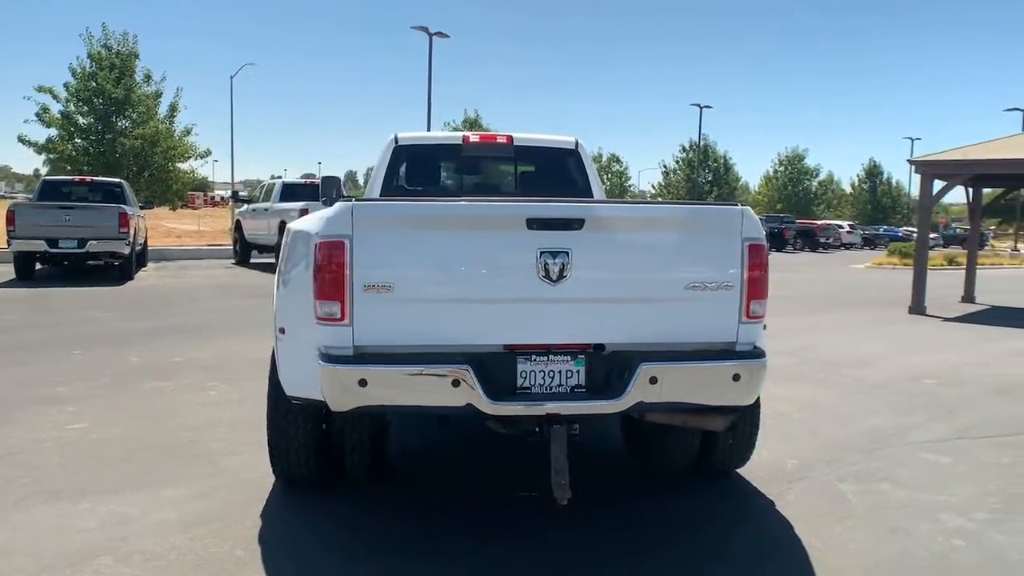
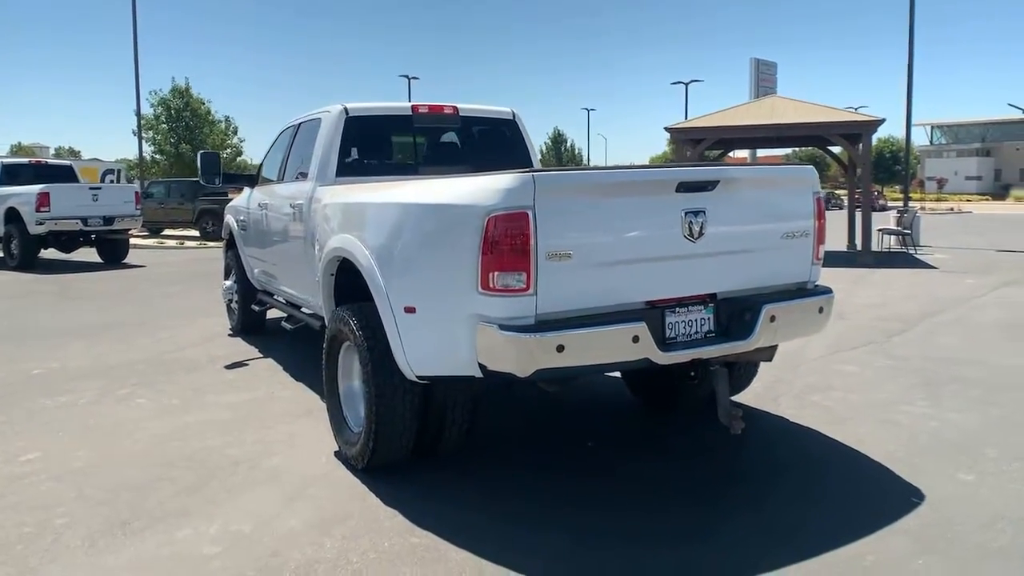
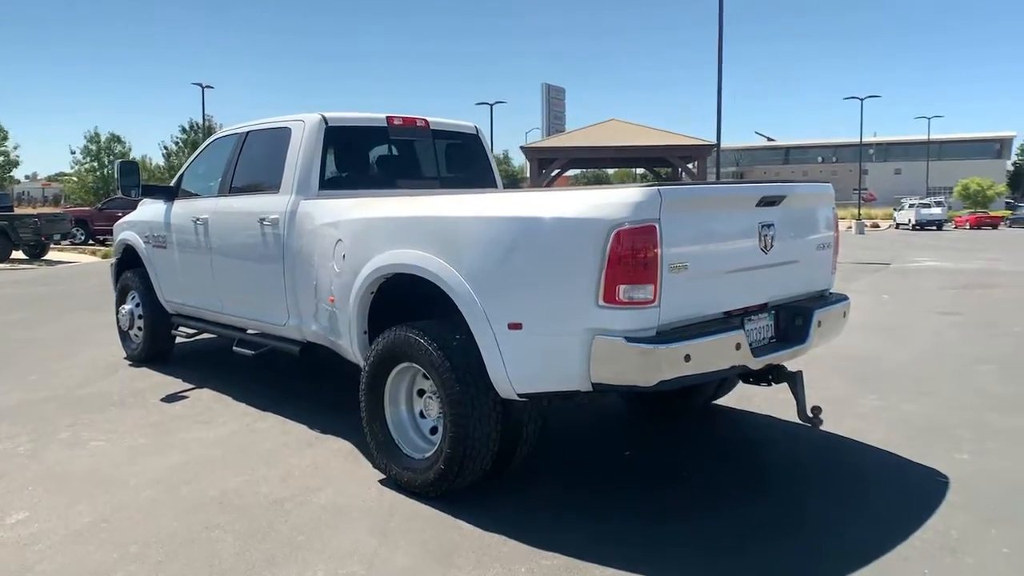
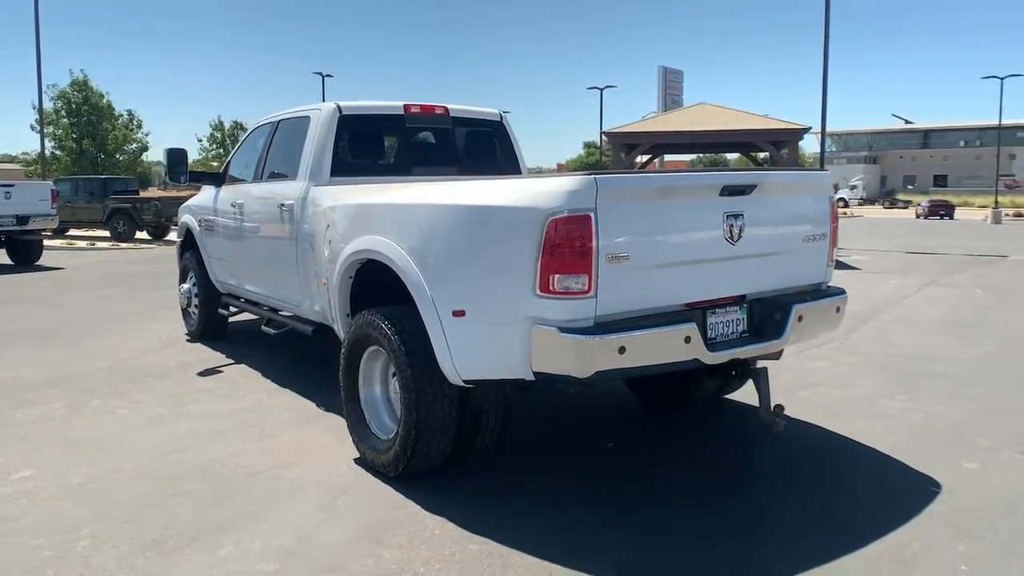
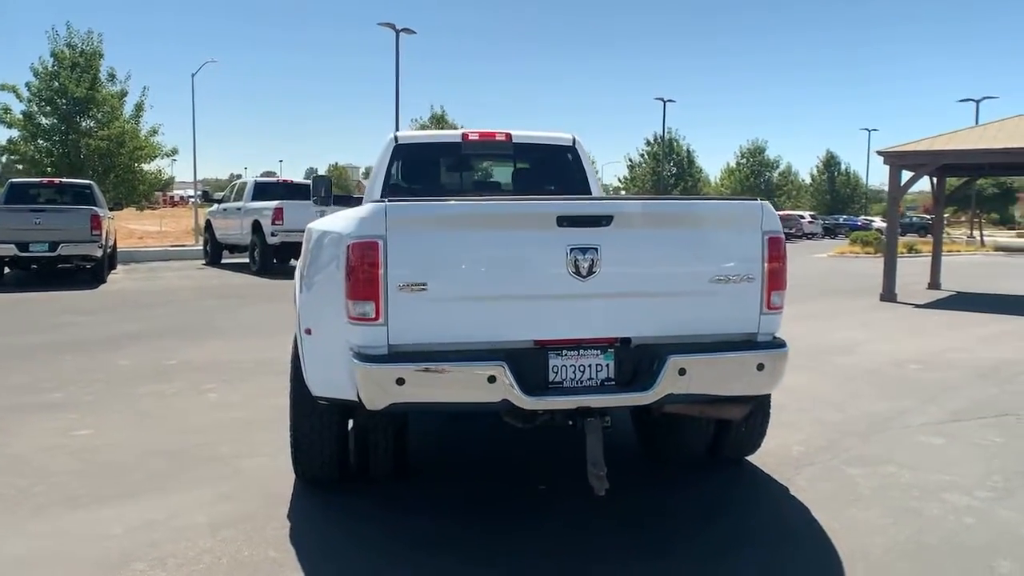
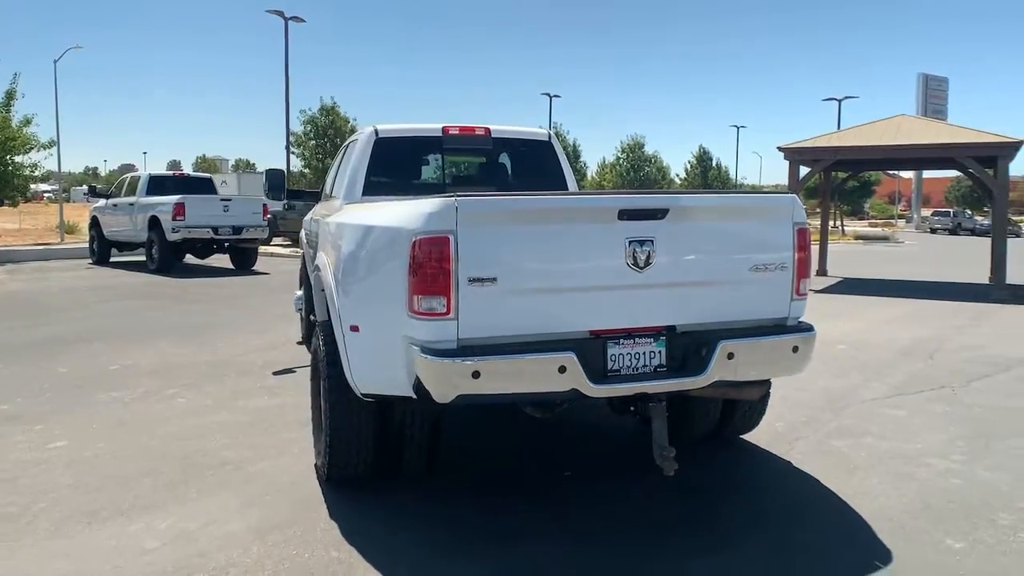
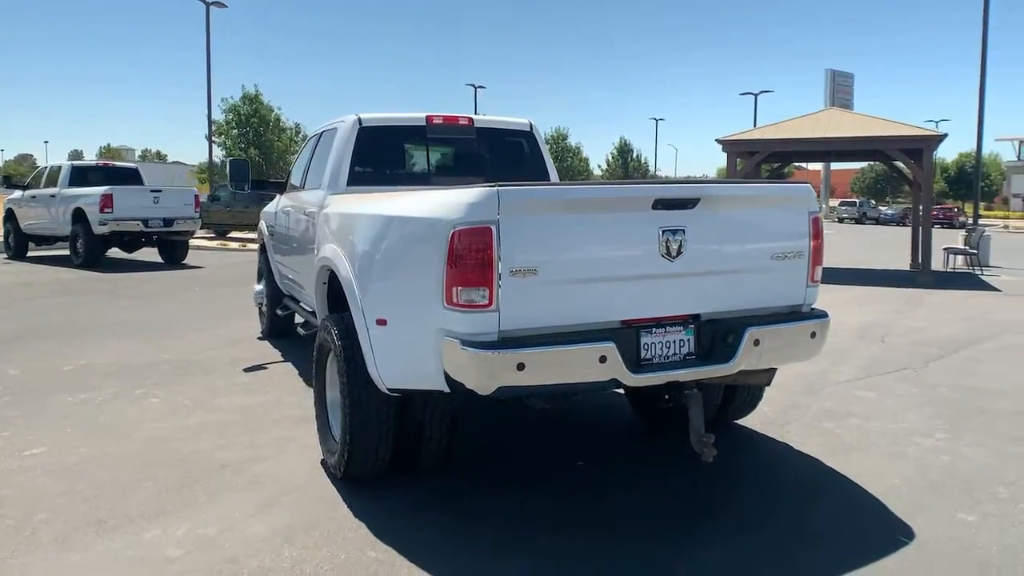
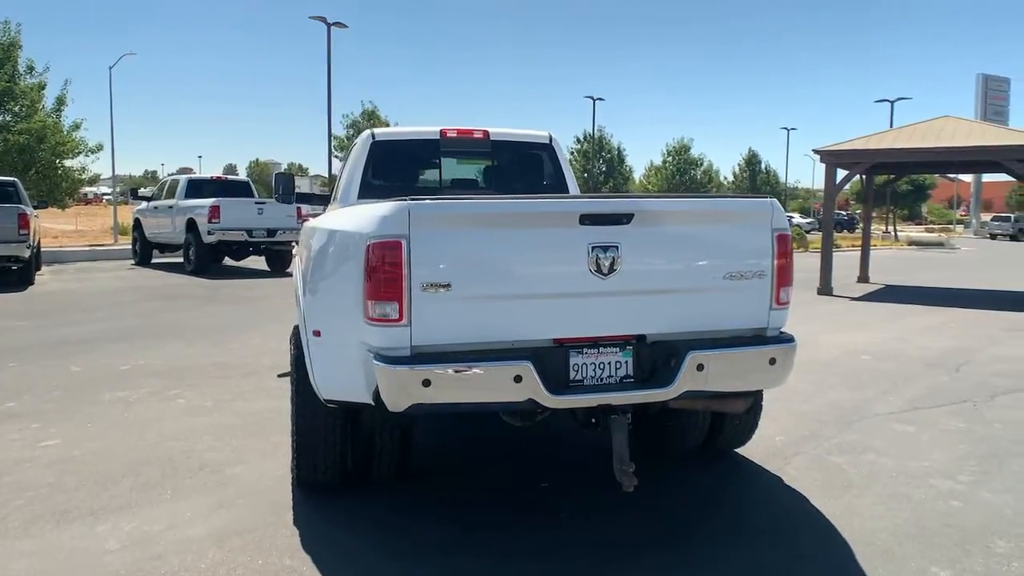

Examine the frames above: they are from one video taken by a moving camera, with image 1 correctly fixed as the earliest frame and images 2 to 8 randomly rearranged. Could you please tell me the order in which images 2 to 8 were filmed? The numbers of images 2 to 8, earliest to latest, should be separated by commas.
5, 8, 6, 7, 2, 4, 3
